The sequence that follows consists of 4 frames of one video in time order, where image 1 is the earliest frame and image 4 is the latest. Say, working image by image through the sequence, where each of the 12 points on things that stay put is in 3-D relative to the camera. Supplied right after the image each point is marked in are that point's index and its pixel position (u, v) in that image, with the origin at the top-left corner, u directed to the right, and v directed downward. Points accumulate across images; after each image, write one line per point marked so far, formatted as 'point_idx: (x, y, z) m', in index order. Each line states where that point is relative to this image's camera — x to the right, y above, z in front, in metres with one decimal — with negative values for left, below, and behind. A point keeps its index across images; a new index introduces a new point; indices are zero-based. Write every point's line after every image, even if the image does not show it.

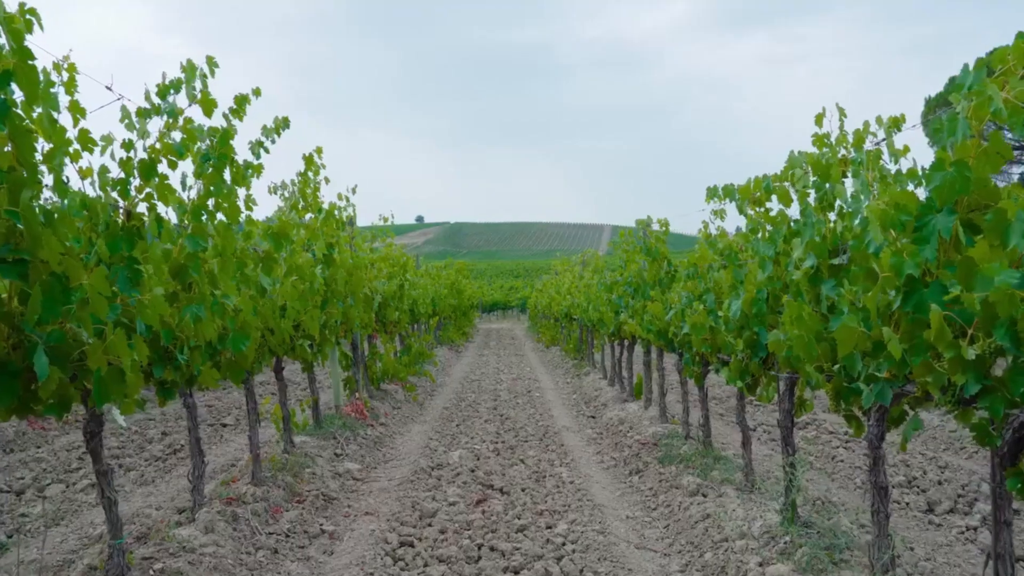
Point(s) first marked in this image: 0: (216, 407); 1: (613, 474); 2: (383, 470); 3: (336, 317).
0: (-4.5, -1.8, +10.7) m
1: (+1.1, -2.0, +7.5) m
2: (-1.4, -2.0, +7.6) m
3: (-2.0, -0.3, +7.9) m
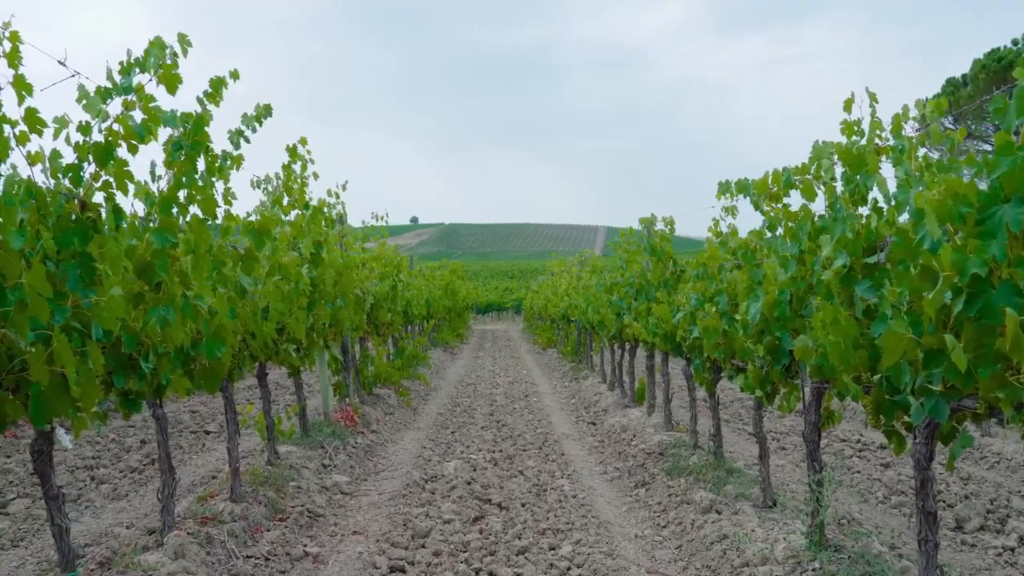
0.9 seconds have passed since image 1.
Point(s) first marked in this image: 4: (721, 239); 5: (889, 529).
0: (-4.5, -1.8, +10.2) m
1: (+1.1, -2.0, +7.1) m
2: (-1.4, -2.0, +7.1) m
3: (-2.0, -0.3, +7.5) m
4: (+2.1, +0.5, +7.0) m
5: (+2.9, -1.8, +5.3) m
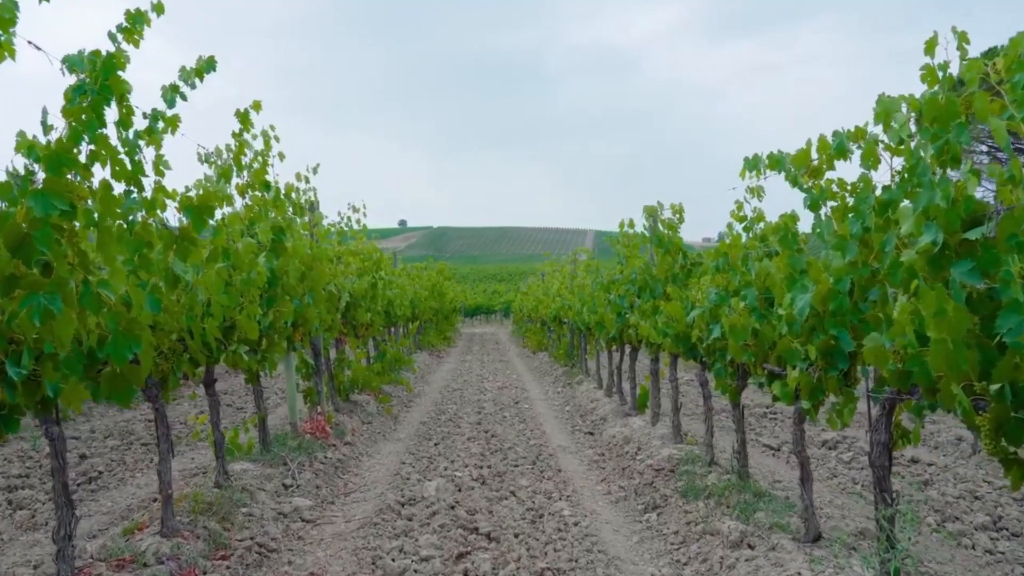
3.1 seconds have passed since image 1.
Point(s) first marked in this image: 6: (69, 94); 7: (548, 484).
0: (-4.7, -1.8, +9.2) m
1: (+1.0, -2.0, +6.1) m
2: (-1.5, -1.9, +6.1) m
3: (-2.1, -0.3, +6.5) m
4: (+2.0, +0.5, +6.1) m
5: (+2.8, -1.8, +4.4) m
6: (-2.3, +1.0, +3.7) m
7: (+0.3, -1.9, +6.8) m
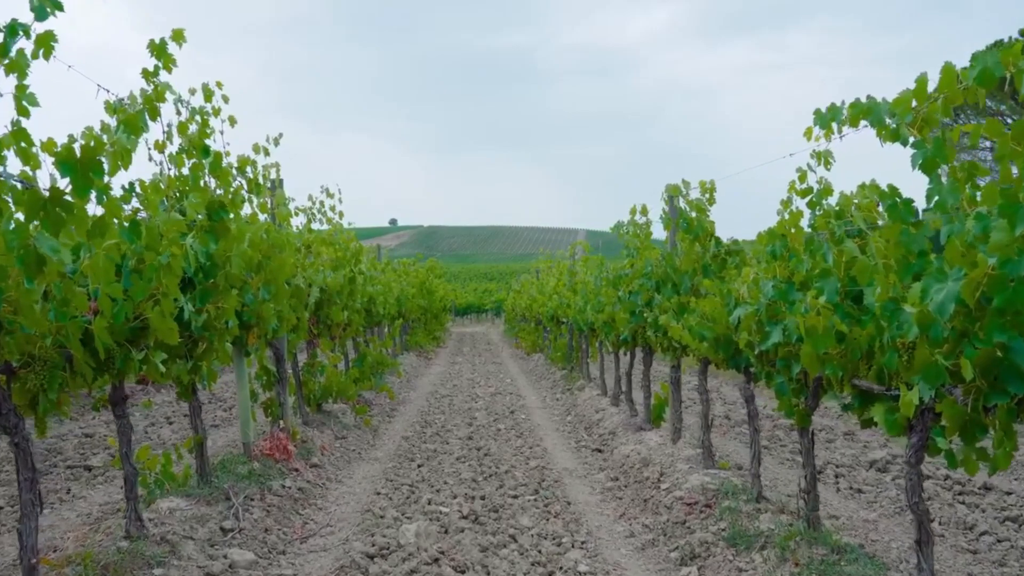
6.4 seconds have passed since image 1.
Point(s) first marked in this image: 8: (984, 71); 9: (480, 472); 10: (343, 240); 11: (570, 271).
0: (-4.7, -1.7, +7.8) m
1: (+1.0, -1.9, +4.8) m
2: (-1.5, -1.8, +4.8) m
3: (-2.1, -0.2, +5.1) m
4: (+2.0, +0.6, +4.8) m
5: (+2.8, -1.7, +3.1) m
6: (-2.3, +1.1, +2.4) m
7: (+0.3, -1.8, +5.5) m
8: (+2.1, +1.0, +3.1) m
9: (-0.3, -1.8, +6.9) m
10: (-2.5, +0.7, +10.2) m
11: (+1.2, +0.3, +14.4) m
